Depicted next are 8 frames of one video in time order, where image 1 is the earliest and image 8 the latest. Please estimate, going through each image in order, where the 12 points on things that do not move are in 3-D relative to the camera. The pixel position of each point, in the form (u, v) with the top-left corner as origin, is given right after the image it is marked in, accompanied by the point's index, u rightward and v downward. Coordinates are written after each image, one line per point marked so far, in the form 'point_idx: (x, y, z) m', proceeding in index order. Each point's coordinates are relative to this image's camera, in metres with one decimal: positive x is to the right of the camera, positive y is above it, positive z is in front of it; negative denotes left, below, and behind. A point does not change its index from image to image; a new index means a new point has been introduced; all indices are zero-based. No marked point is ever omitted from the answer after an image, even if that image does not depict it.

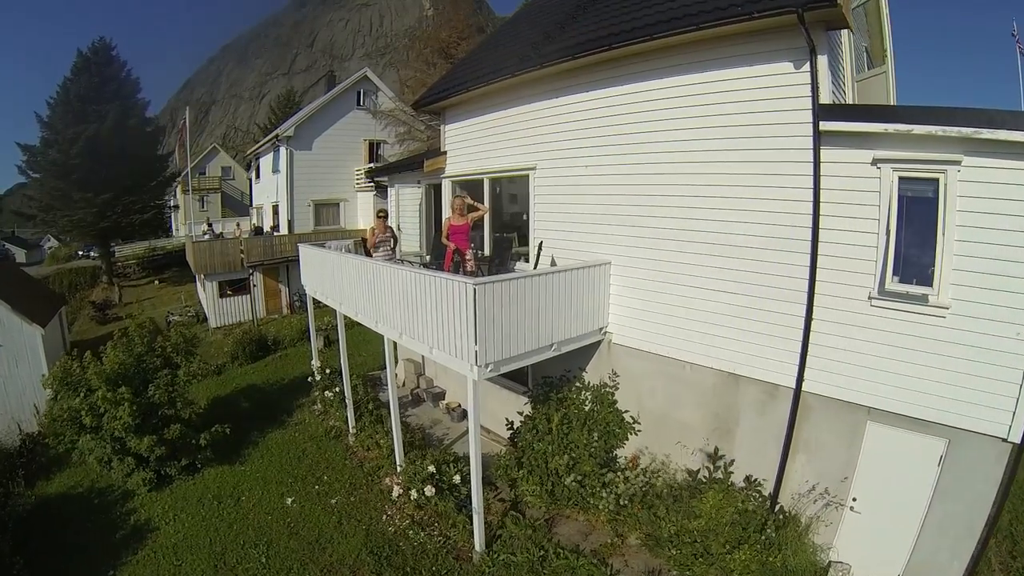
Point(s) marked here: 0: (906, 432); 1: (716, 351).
0: (+4.7, -1.7, +5.9) m
1: (+2.8, -0.9, +6.8) m
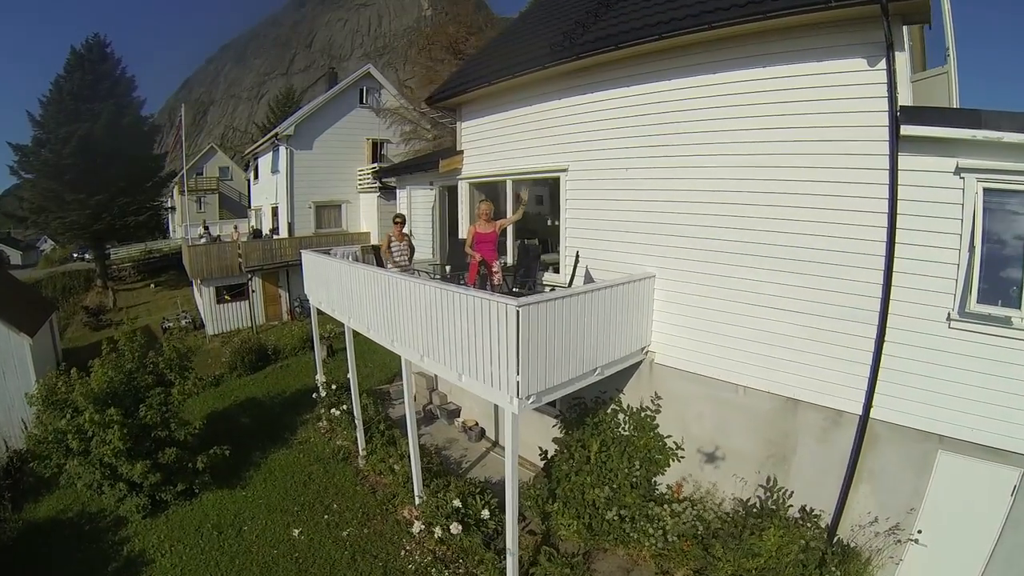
0: (+5.2, -1.9, +5.3) m
1: (+3.3, -1.1, +6.1) m
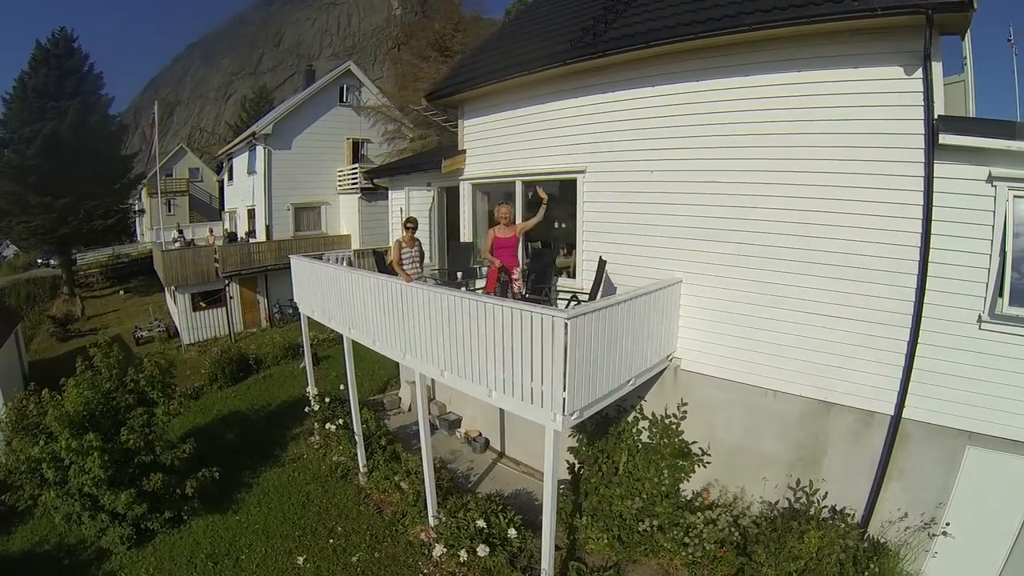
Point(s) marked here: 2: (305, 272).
0: (+5.5, -1.9, +5.2) m
1: (+3.6, -1.2, +6.0) m
2: (-4.2, +0.3, +9.6) m
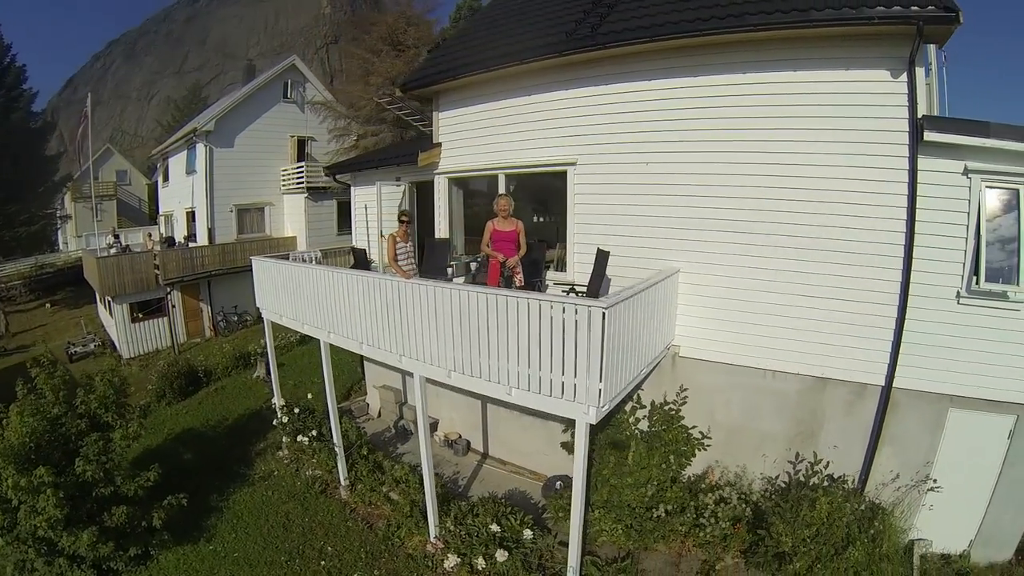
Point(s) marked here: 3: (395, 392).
0: (+5.7, -1.6, +5.7) m
1: (+3.7, -0.9, +6.2) m
2: (-4.5, +0.2, +8.9) m
3: (-3.0, -2.3, +10.6) m
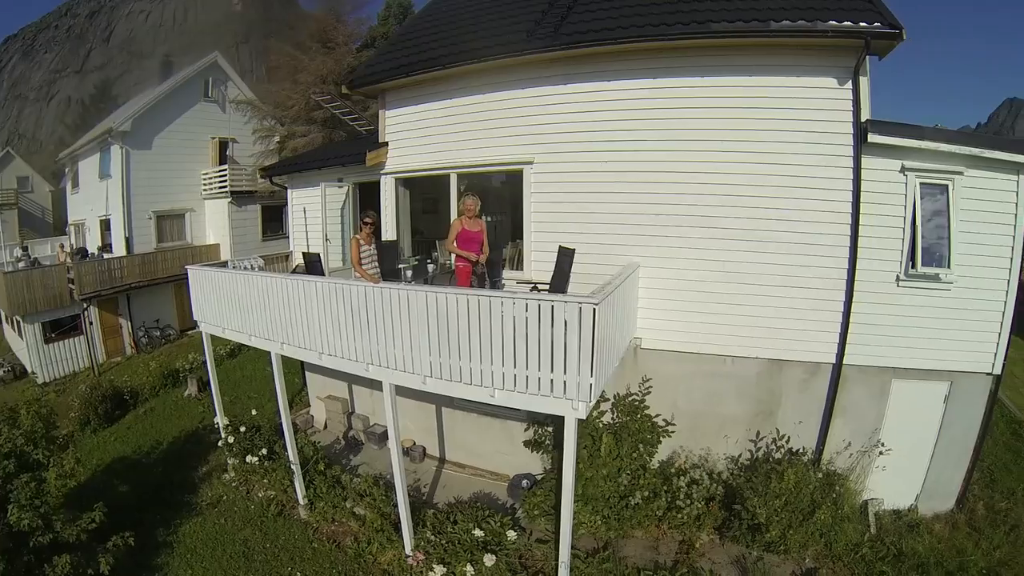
0: (+5.4, -1.3, +6.2) m
1: (+3.3, -0.7, +6.5) m
2: (-5.2, 0.0, +8.2) m
3: (-3.7, -2.5, +10.1) m
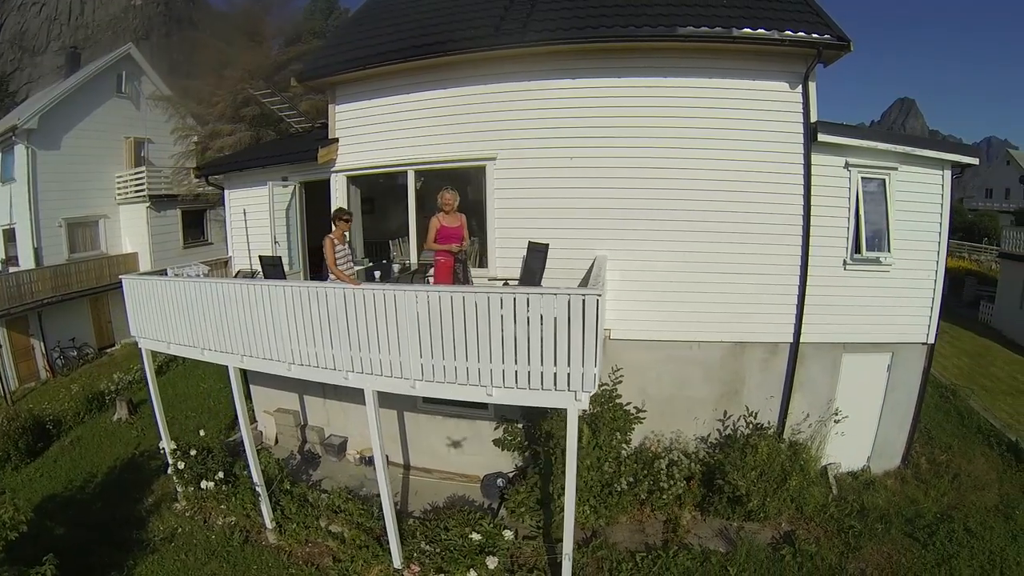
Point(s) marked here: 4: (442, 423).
0: (+5.2, -1.0, +6.9) m
1: (+3.0, -0.5, +6.9) m
2: (-5.7, -0.2, +7.5) m
3: (-4.3, -2.6, +9.5) m
4: (-1.1, -2.3, +7.9) m
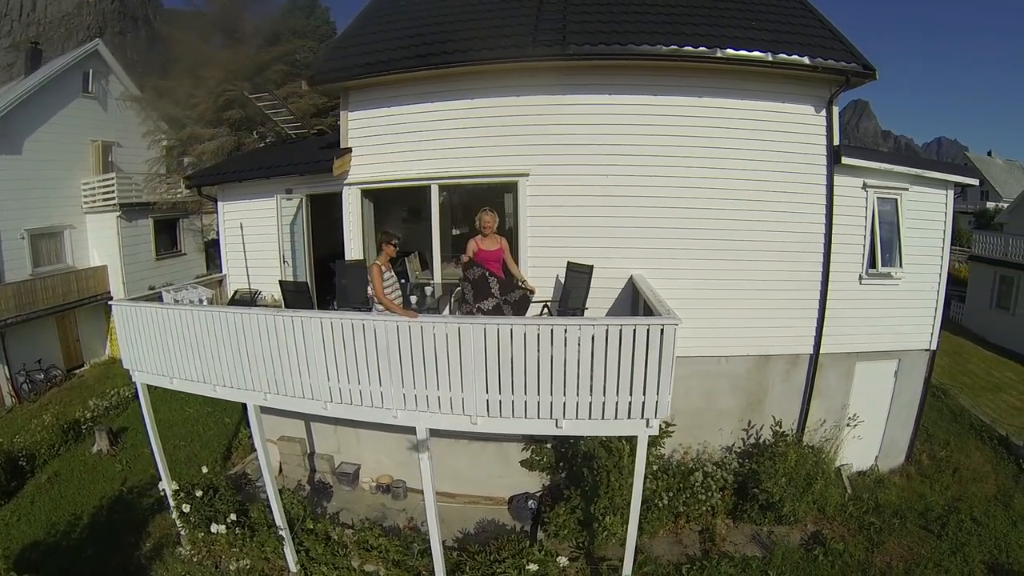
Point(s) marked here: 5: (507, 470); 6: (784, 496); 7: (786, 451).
0: (+5.6, -1.2, +7.3) m
1: (+3.5, -0.7, +7.2) m
2: (-5.2, -0.5, +7.0) m
3: (-4.0, -2.9, +9.2) m
4: (-0.7, -2.6, +7.8) m
5: (0.0, -3.0, +7.8) m
6: (+3.7, -2.8, +6.4) m
7: (+3.9, -2.3, +6.8) m
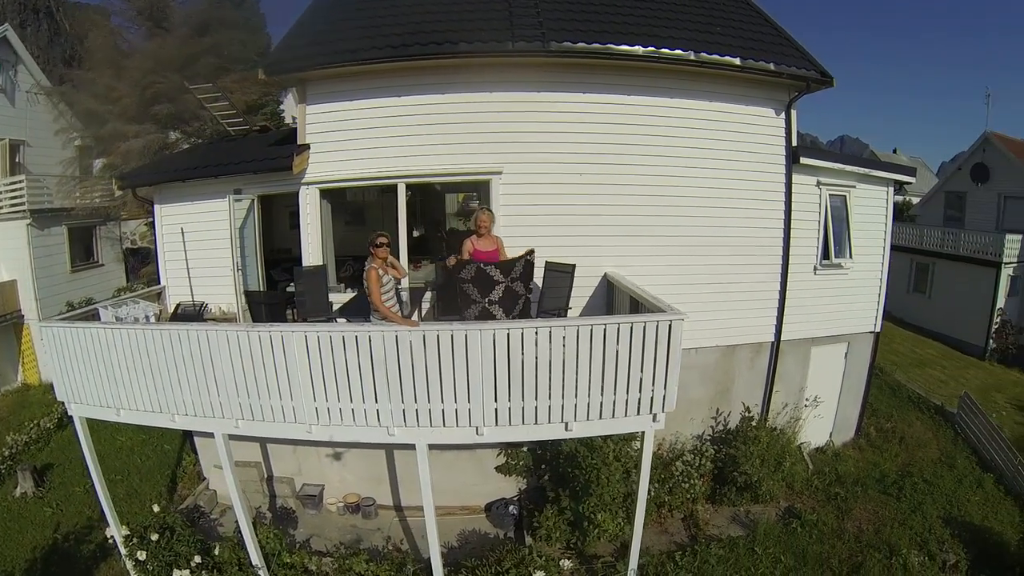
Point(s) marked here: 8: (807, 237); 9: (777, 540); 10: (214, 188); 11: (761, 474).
0: (+5.3, -1.0, +8.0) m
1: (+3.2, -0.6, +7.5) m
2: (-5.4, -0.7, +6.3) m
3: (-4.4, -3.1, +8.6) m
4: (-1.0, -2.6, +7.7) m
5: (-0.3, -3.0, +7.7) m
6: (+3.6, -2.7, +6.8) m
7: (+3.7, -2.2, +7.3) m
8: (+4.6, +0.9, +7.5) m
9: (+3.5, -3.3, +6.3) m
10: (-5.1, +1.7, +8.4) m
11: (+3.6, -2.6, +6.9) m
